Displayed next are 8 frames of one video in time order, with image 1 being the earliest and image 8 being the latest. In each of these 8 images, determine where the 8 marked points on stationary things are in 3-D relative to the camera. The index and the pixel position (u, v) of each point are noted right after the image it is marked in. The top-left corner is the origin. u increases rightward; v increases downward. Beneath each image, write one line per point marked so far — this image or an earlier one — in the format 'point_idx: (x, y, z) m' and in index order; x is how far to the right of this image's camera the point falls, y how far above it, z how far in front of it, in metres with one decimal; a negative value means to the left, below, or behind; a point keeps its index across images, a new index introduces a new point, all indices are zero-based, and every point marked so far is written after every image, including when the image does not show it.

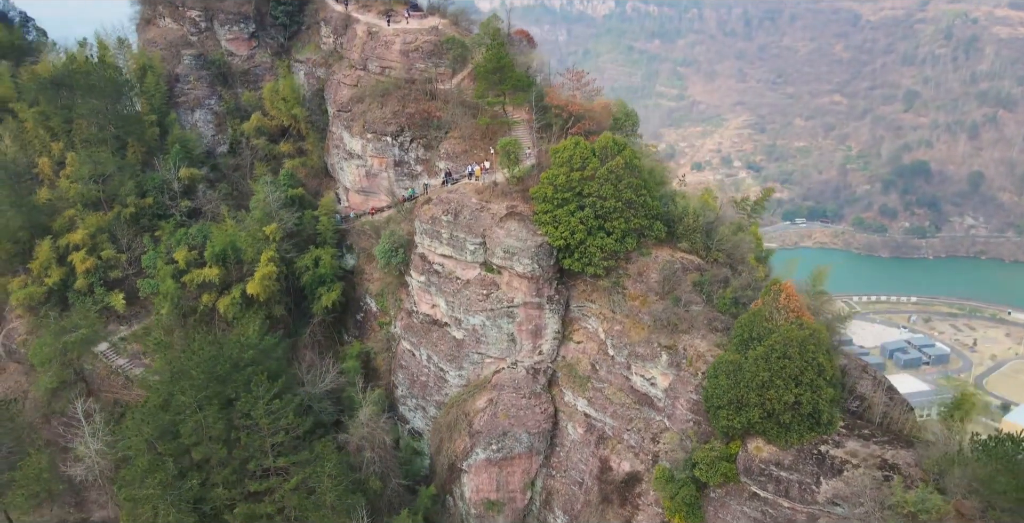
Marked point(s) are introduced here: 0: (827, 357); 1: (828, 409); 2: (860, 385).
0: (+7.5, -2.3, +17.1) m
1: (+7.5, -3.5, +16.9) m
2: (+9.3, -3.4, +19.0) m
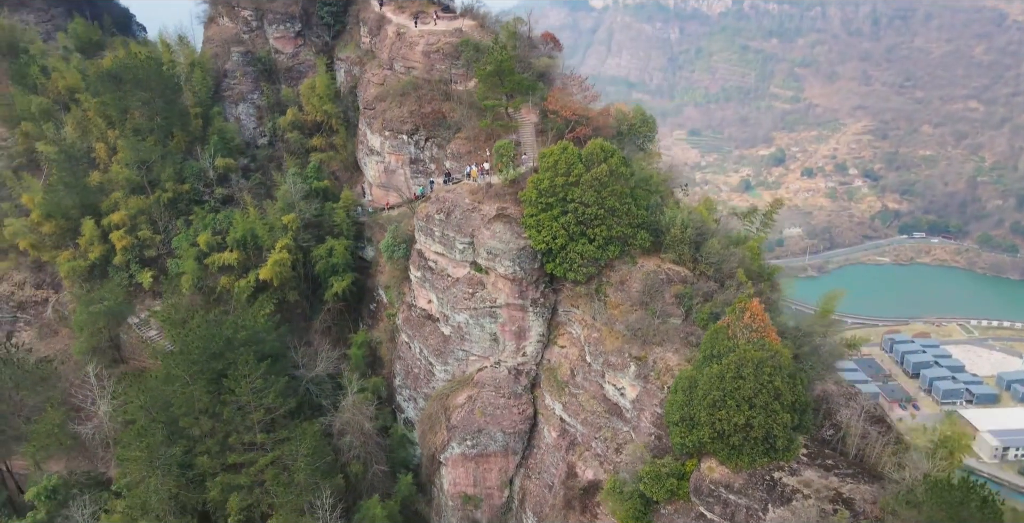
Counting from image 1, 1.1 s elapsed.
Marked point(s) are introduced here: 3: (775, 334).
0: (+6.3, -2.8, +16.4) m
1: (+6.2, -4.0, +16.2) m
2: (+8.3, -3.9, +18.0) m
3: (+6.4, -1.8, +17.2) m
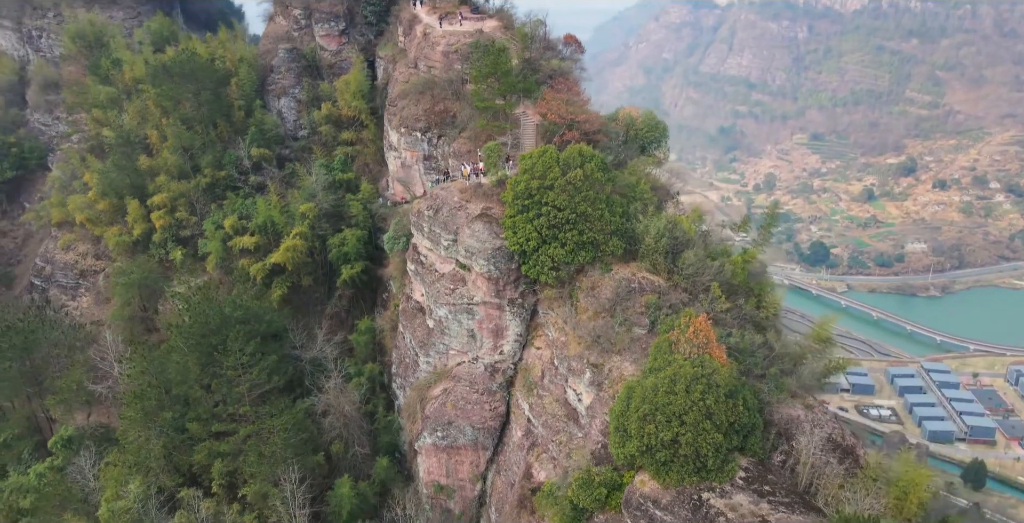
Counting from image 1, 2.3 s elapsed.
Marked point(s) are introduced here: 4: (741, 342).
0: (+4.7, -3.1, +16.0) m
1: (+4.5, -4.3, +15.8) m
2: (+6.8, -4.4, +17.3) m
3: (+4.9, -2.1, +16.7) m
4: (+6.0, -2.2, +18.7) m
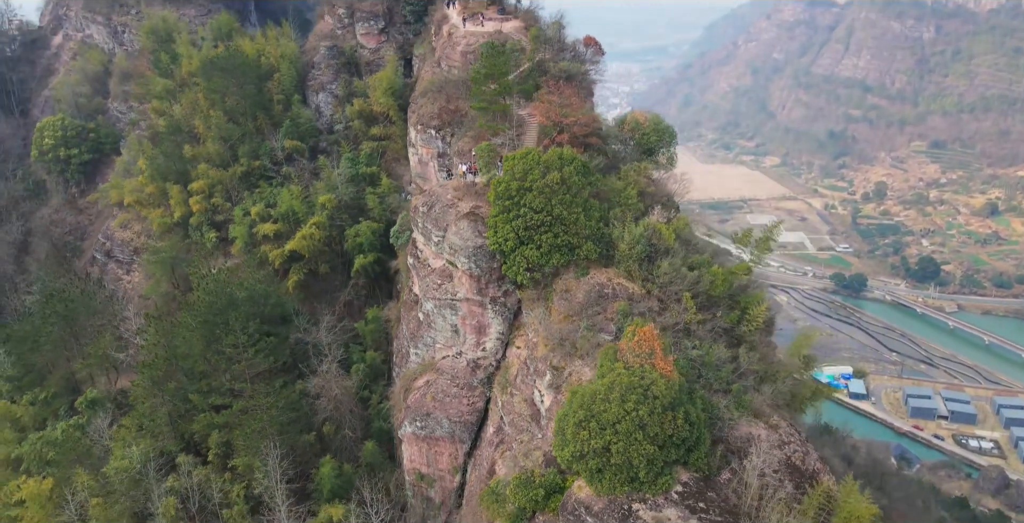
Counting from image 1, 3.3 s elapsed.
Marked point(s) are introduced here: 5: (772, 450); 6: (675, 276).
0: (+3.2, -3.3, +15.8) m
1: (+2.9, -4.5, +15.6) m
2: (+5.4, -4.7, +16.8) m
3: (+3.6, -2.4, +16.5) m
4: (+5.0, -2.4, +18.3) m
5: (+6.4, -4.6, +17.3) m
6: (+4.6, -0.4, +19.7) m
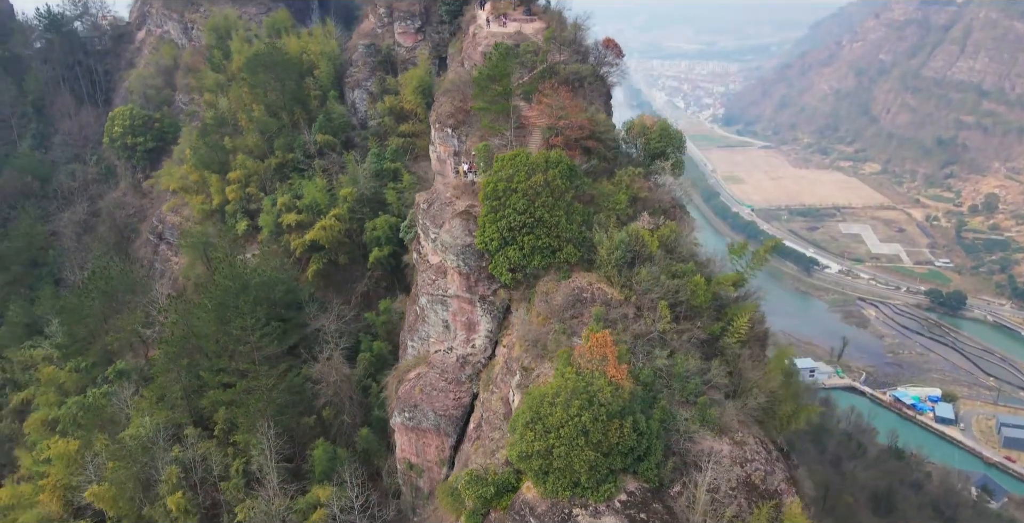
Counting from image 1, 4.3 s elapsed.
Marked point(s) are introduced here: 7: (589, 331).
0: (+2.0, -3.5, +15.7) m
1: (+1.7, -4.6, +15.6) m
2: (+4.3, -5.0, +16.5) m
3: (+2.5, -2.5, +16.4) m
4: (+4.1, -2.7, +18.1) m
5: (+5.2, -4.9, +16.9) m
6: (+3.9, -0.6, +19.4) m
7: (+2.0, -1.8, +17.8) m
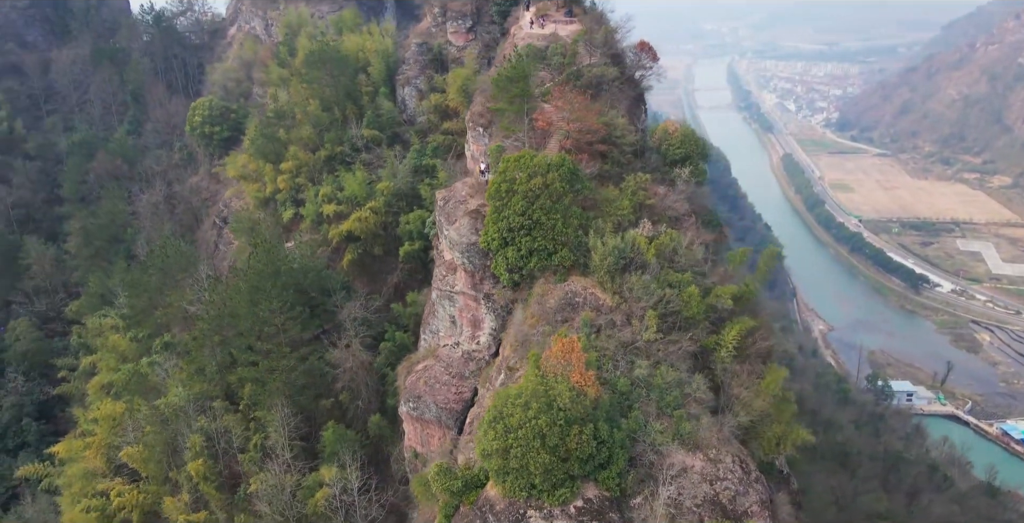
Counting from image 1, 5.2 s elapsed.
0: (+1.1, -3.6, +15.8) m
1: (+0.7, -4.7, +15.8) m
2: (+3.3, -5.2, +16.3) m
3: (+1.7, -2.7, +16.4) m
4: (+3.5, -2.9, +17.8) m
5: (+4.4, -5.2, +16.6) m
6: (+3.6, -0.9, +19.2) m
7: (+1.4, -1.9, +17.9) m
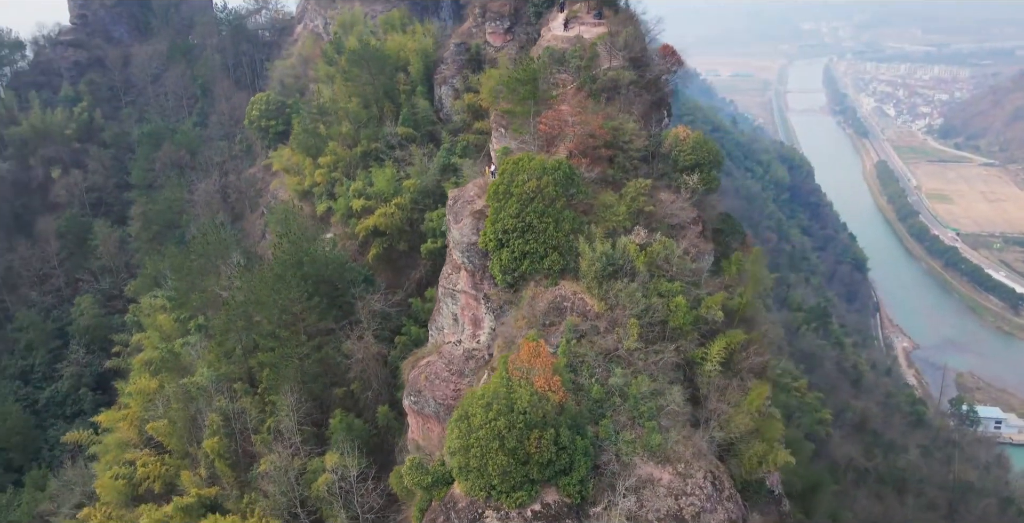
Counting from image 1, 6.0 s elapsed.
0: (+0.2, -3.7, +15.9) m
1: (-0.3, -4.8, +15.9) m
2: (+2.4, -5.4, +16.1) m
3: (+0.9, -2.8, +16.4) m
4: (+2.8, -3.1, +17.6) m
5: (+3.5, -5.4, +16.3) m
6: (+3.2, -1.1, +19.0) m
7: (+0.8, -2.0, +17.9) m
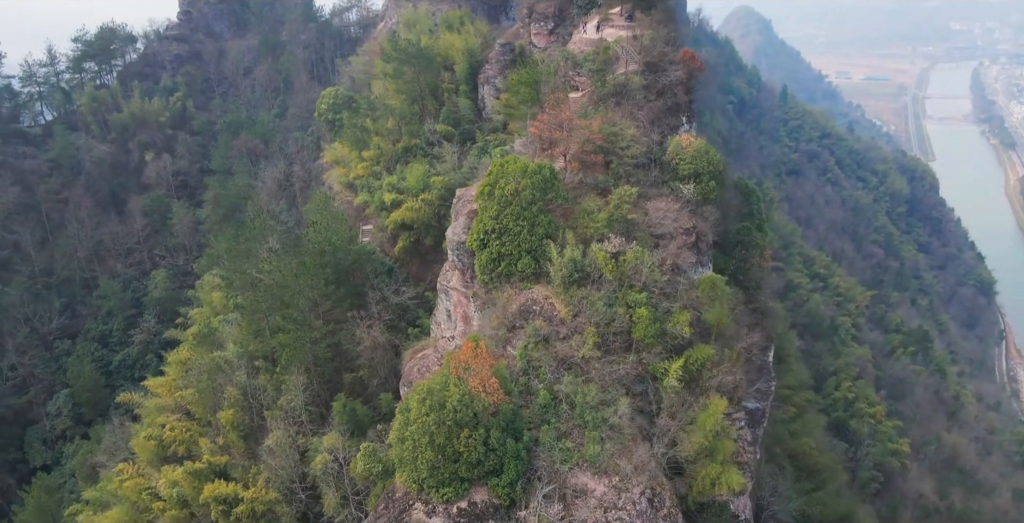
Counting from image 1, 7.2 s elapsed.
0: (-1.4, -3.7, +16.2) m
1: (-1.9, -4.8, +16.3) m
2: (+0.7, -5.5, +16.2) m
3: (-0.5, -2.9, +16.6) m
4: (+1.5, -3.3, +17.6) m
5: (+1.8, -5.6, +16.2) m
6: (+2.2, -1.3, +18.8) m
7: (-0.4, -2.1, +18.1) m
